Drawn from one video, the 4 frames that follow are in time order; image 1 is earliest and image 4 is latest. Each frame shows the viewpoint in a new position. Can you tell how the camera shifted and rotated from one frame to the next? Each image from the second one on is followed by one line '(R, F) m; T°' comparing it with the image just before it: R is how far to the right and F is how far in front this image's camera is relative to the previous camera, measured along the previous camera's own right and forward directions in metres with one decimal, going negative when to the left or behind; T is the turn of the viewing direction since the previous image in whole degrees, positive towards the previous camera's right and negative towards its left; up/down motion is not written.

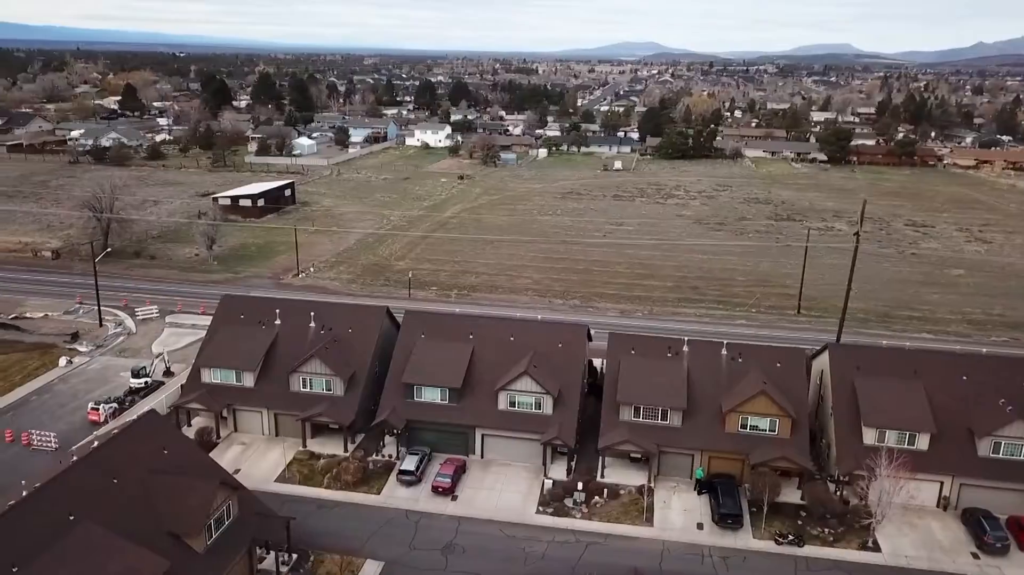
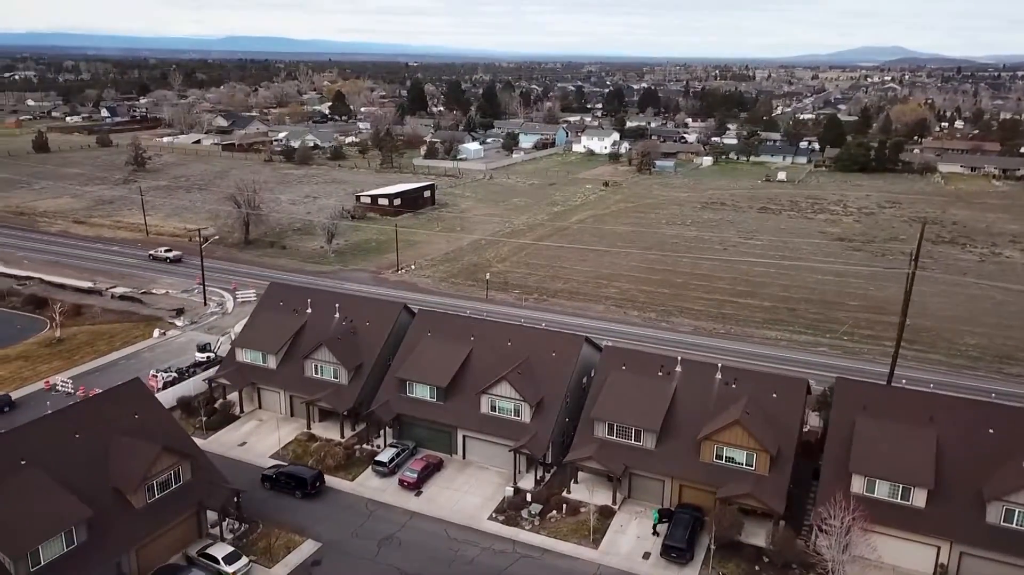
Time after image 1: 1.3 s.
(+8.0, +1.1) m; -15°
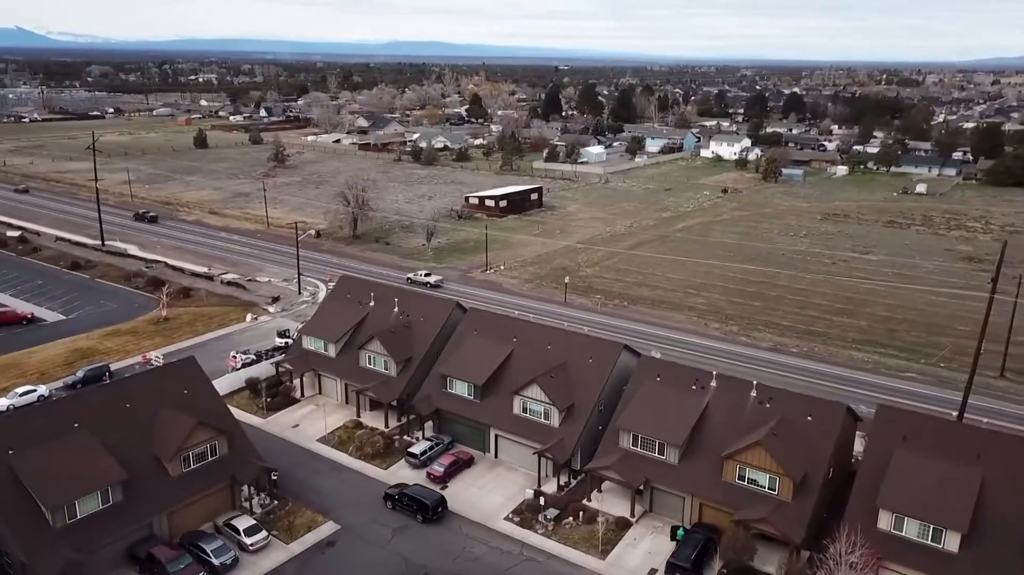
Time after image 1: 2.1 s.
(+3.8, +0.2) m; -10°
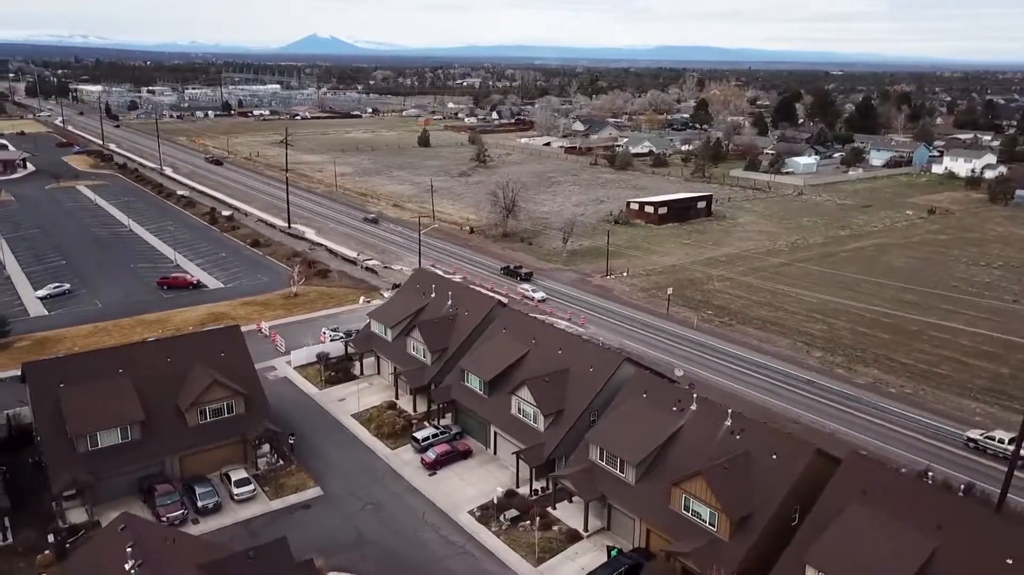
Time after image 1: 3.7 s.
(+8.9, +0.9) m; -17°
